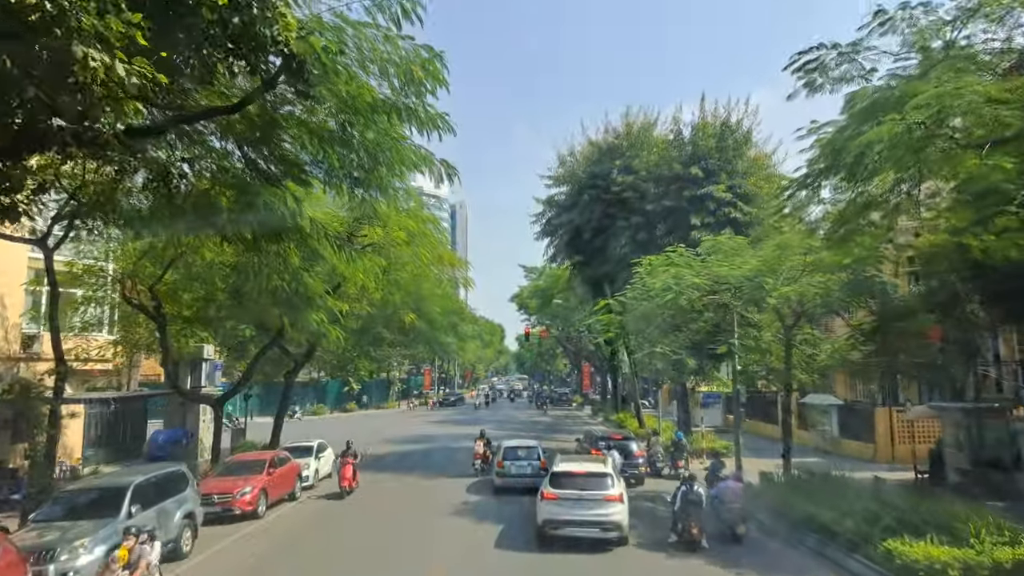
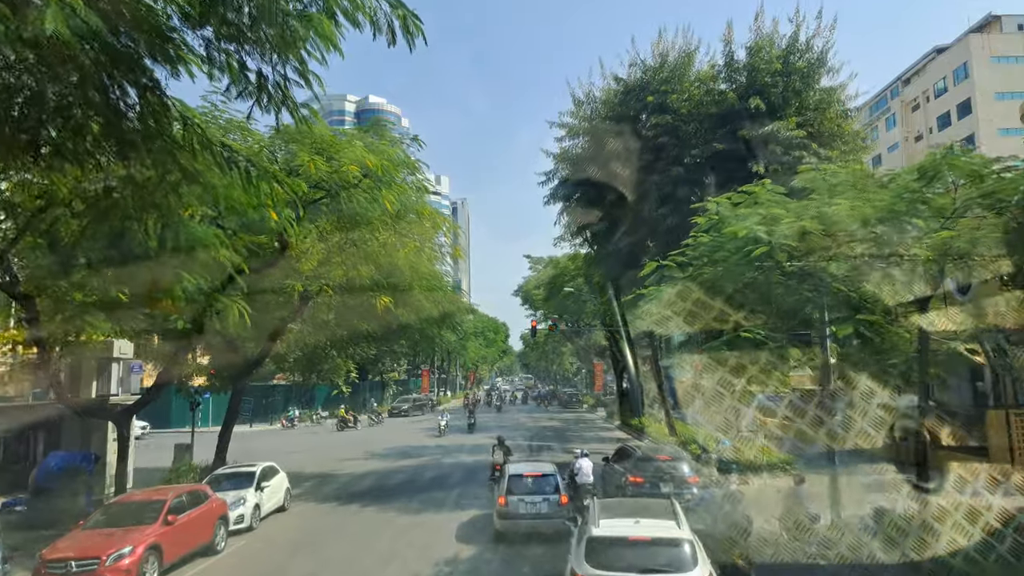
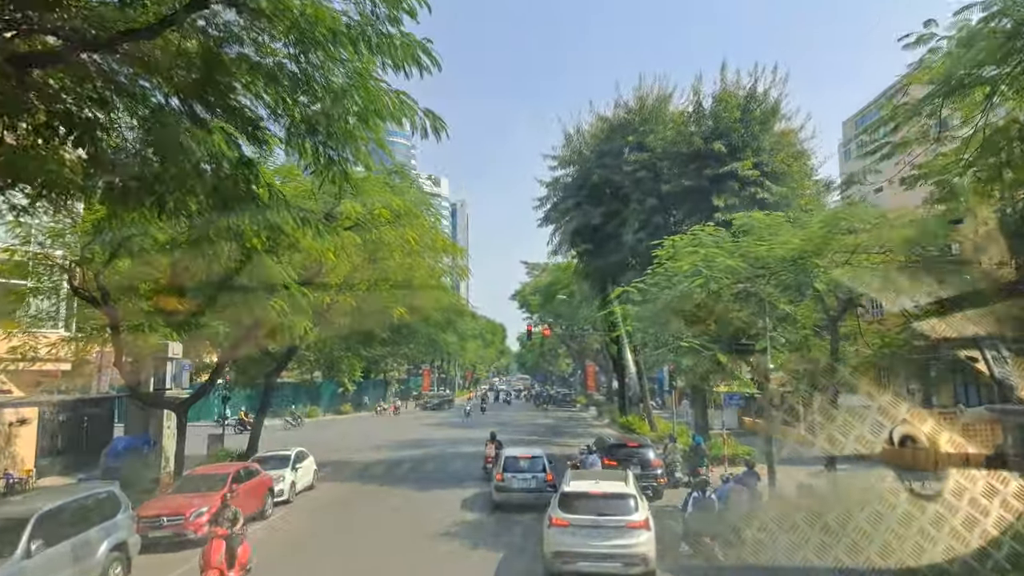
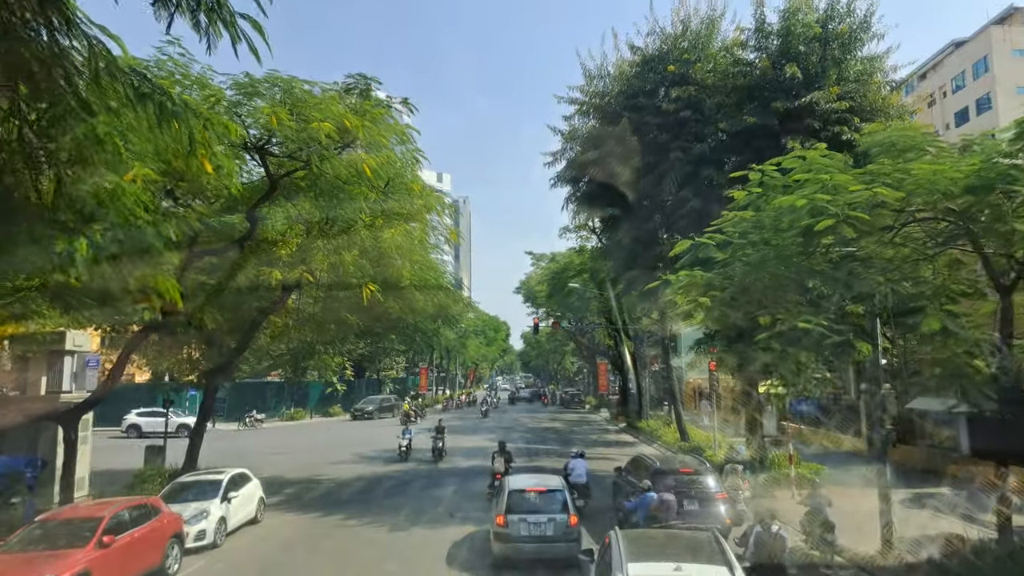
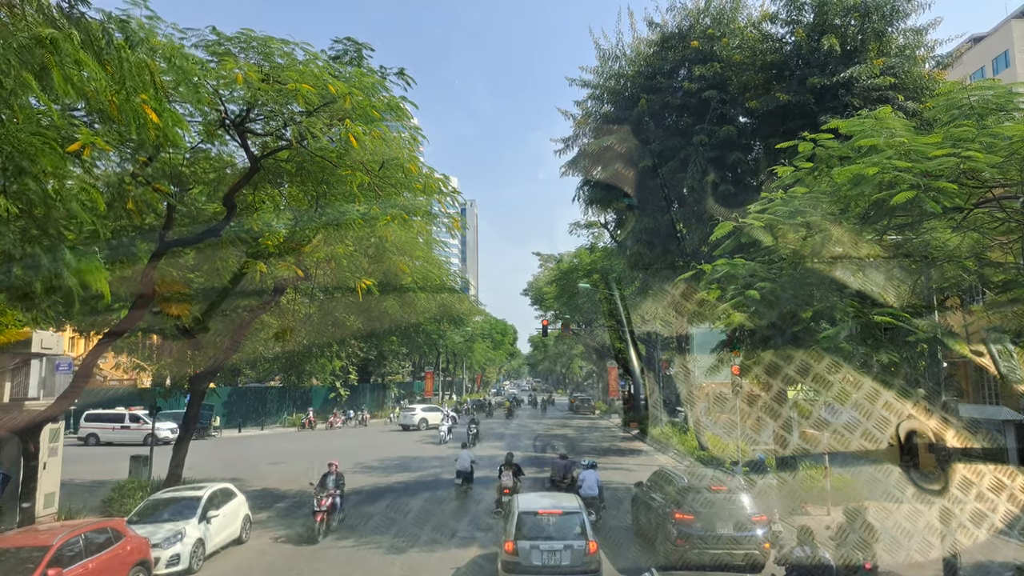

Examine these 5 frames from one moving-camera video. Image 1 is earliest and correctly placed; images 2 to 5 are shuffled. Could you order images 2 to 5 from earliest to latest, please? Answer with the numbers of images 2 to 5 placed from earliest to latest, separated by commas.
3, 2, 4, 5
